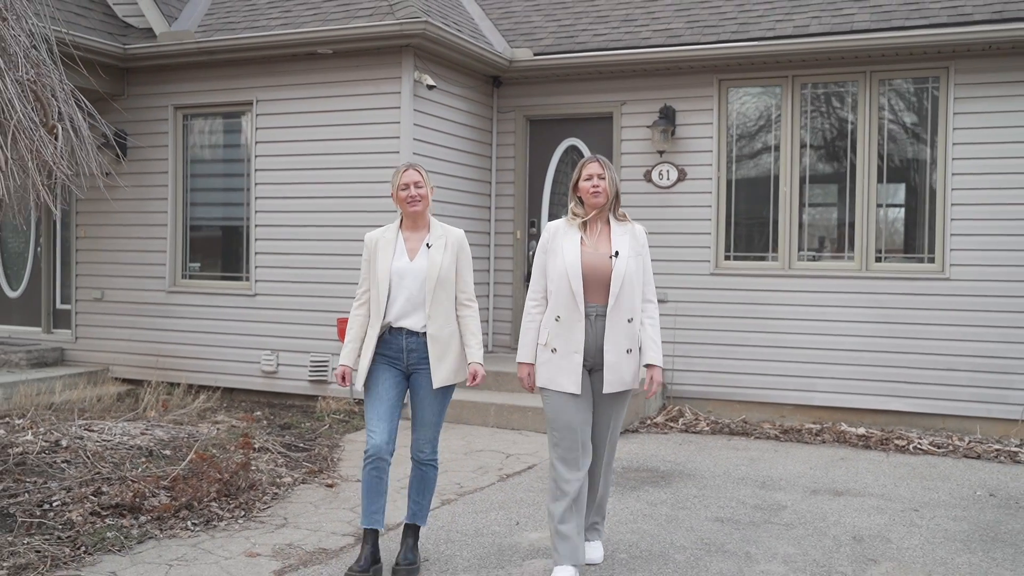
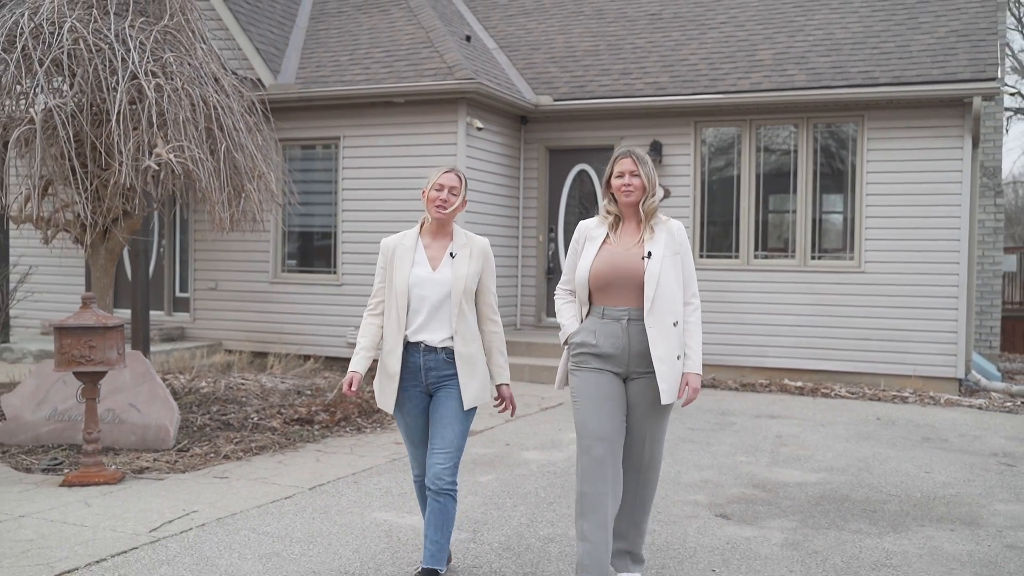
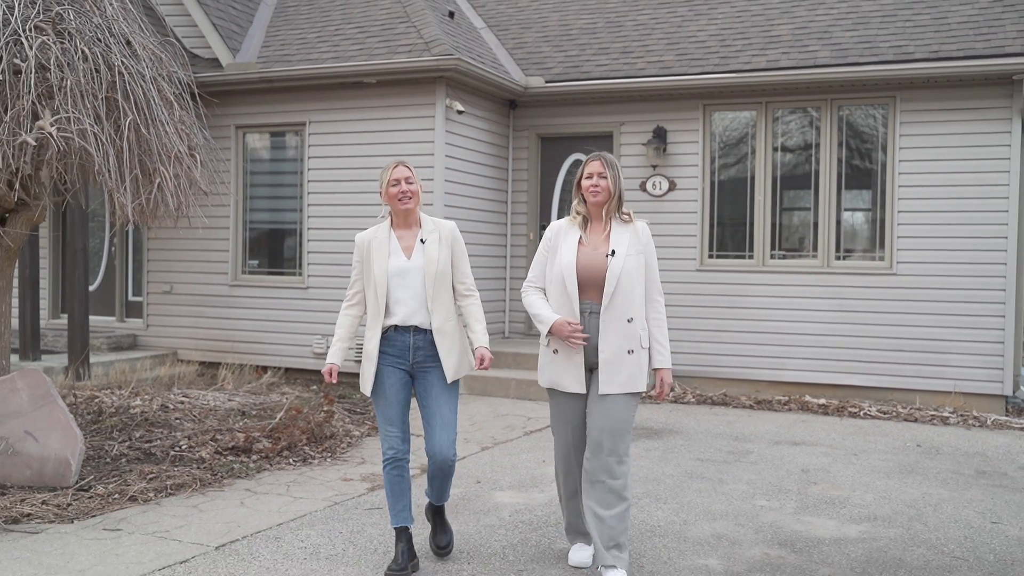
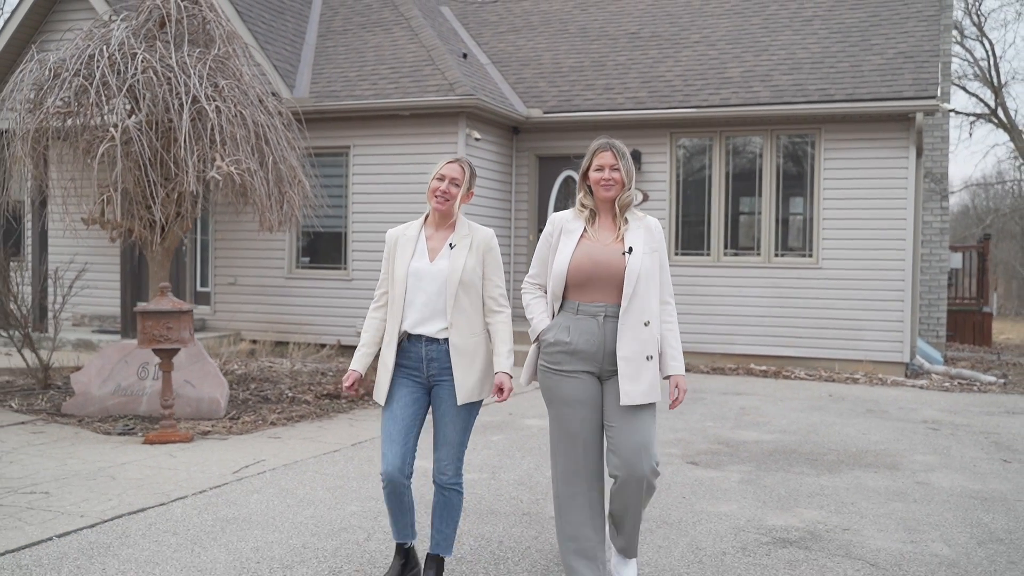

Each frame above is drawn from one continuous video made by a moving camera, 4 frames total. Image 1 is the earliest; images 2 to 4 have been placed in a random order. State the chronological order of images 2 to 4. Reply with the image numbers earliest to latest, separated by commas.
3, 2, 4
